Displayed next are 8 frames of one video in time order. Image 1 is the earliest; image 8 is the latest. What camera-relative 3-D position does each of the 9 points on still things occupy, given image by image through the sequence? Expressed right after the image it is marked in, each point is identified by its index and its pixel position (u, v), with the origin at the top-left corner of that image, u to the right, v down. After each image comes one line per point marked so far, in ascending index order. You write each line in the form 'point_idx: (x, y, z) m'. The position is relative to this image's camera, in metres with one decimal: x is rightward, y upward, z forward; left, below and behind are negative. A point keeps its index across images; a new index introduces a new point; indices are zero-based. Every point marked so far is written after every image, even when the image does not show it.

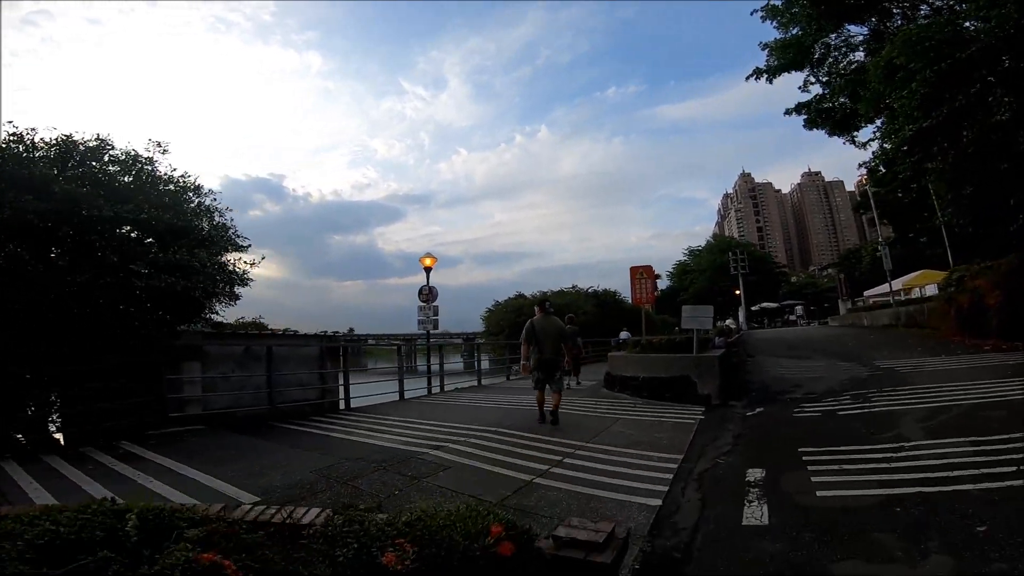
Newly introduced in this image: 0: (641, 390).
0: (+2.2, -1.8, +9.1) m
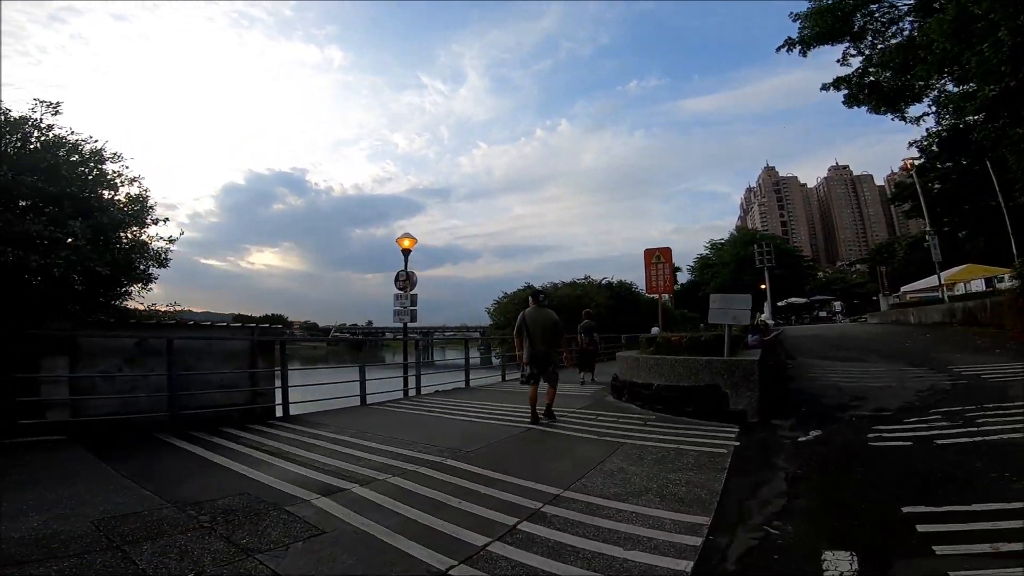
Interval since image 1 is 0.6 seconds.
0: (+1.9, -1.5, +7.1) m
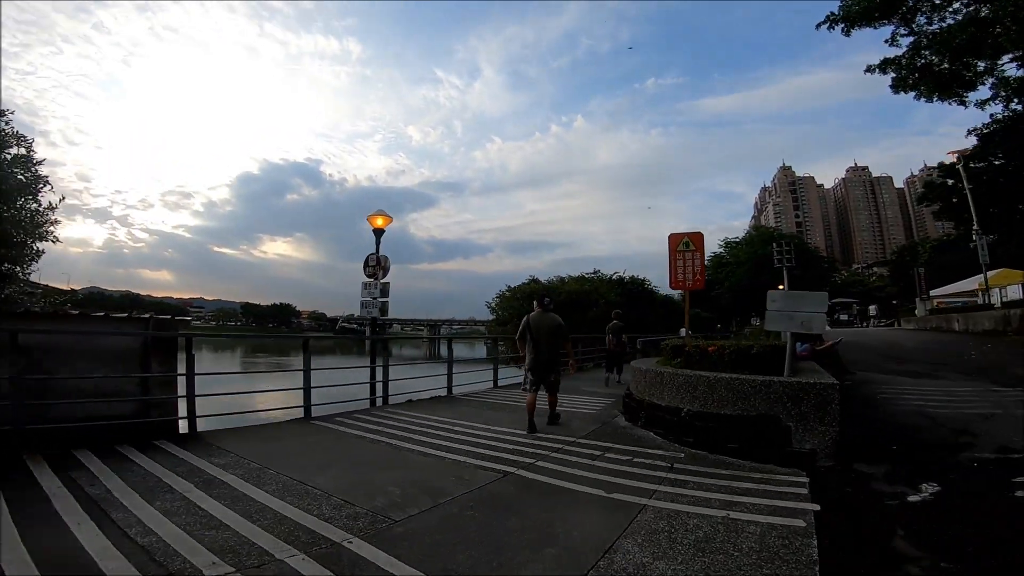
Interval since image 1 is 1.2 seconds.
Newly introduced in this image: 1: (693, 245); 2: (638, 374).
0: (+1.7, -1.4, +5.2) m
1: (+2.6, +0.6, +7.6) m
2: (+1.5, -1.0, +6.3) m
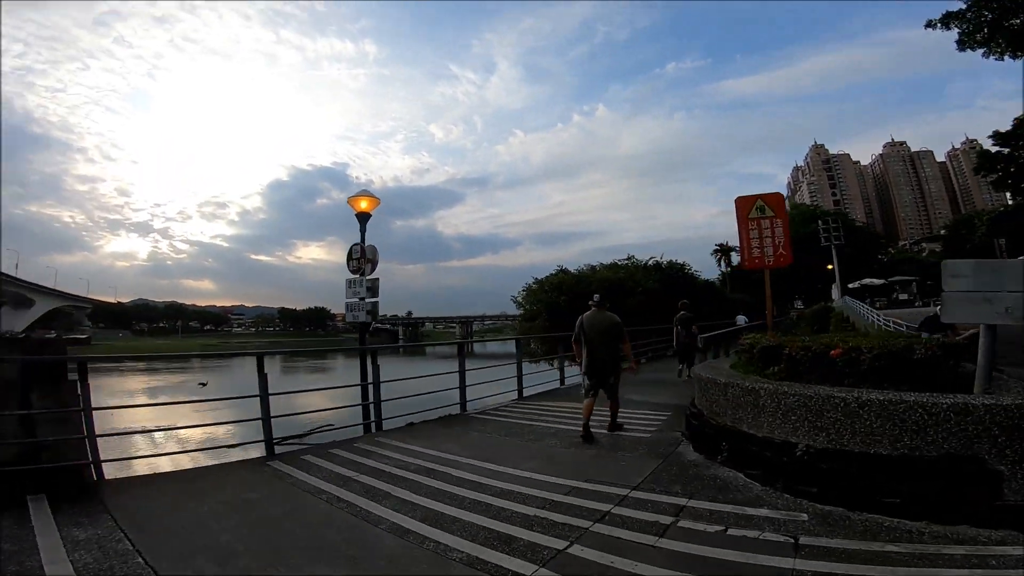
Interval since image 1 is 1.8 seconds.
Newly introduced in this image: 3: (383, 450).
0: (+1.8, -1.2, +3.4) m
1: (+2.8, +0.9, +5.7) m
2: (+1.7, -0.8, +4.5) m
3: (-1.2, -1.5, +4.9) m
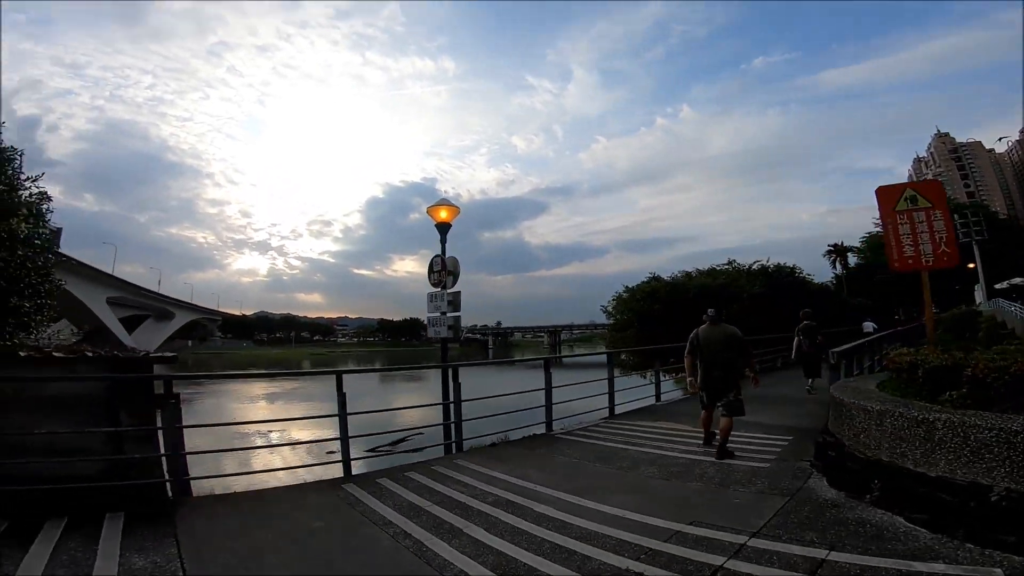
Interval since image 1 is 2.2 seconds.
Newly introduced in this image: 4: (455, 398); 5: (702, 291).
0: (+2.2, -1.2, +2.5) m
1: (+3.6, +0.8, +4.7) m
2: (+2.3, -0.9, +3.6) m
3: (-0.4, -1.6, +4.5) m
4: (-0.6, -1.2, +5.9) m
5: (+6.1, -0.1, +17.3) m
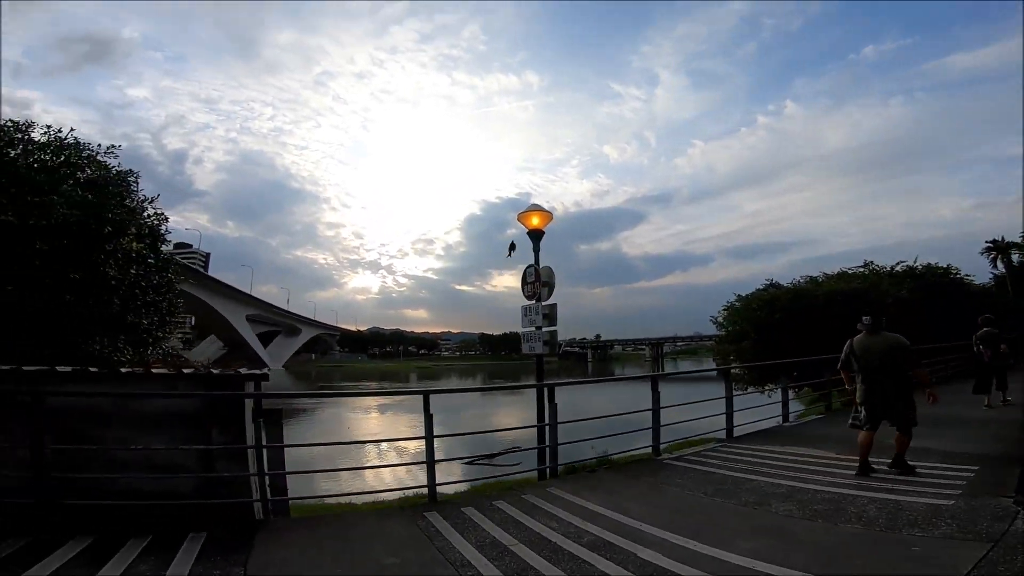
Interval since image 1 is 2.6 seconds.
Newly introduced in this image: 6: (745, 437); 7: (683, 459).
0: (+2.6, -1.2, +1.5) m
1: (+4.2, +0.9, +3.5) m
2: (+2.8, -0.8, +2.6) m
3: (+0.3, -1.6, +4.0) m
4: (+0.4, -1.3, +5.4) m
5: (+9.1, -0.3, +15.3) m
6: (+3.3, -2.1, +7.6) m
7: (+1.9, -1.9, +6.0) m
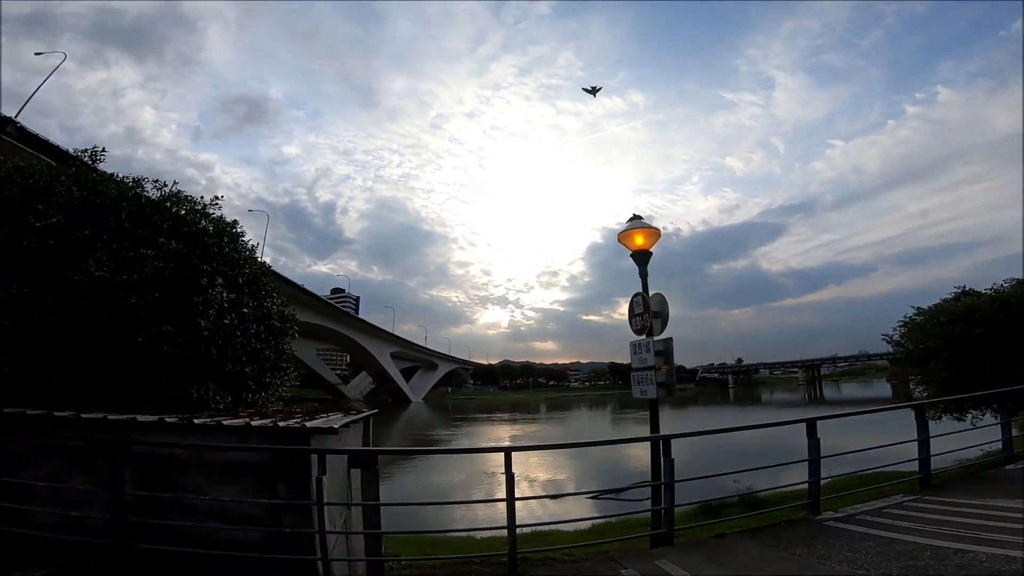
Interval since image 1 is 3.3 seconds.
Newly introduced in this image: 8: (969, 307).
0: (+2.4, -1.0, +0.1) m
1: (+4.4, +1.1, +1.8) m
2: (+2.9, -0.6, +1.1) m
3: (+0.8, -1.7, +3.0) m
4: (+1.2, -1.4, +4.4) m
5: (+11.9, -0.3, +12.1) m
6: (+4.6, -2.2, +5.8) m
7: (+2.9, -2.0, +4.5) m
8: (+11.0, -0.5, +13.3) m
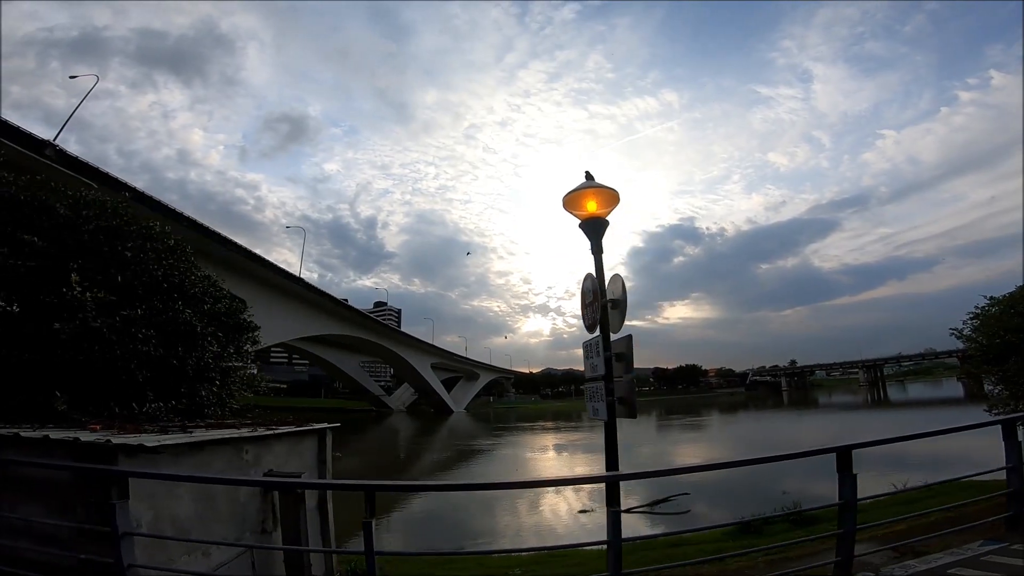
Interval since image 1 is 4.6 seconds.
0: (+2.1, -0.7, -0.7) m
1: (+4.1, +1.4, +0.9) m
2: (+2.7, -0.4, +0.3) m
3: (+0.8, -1.5, +2.3) m
4: (+1.3, -1.3, +3.7) m
5: (+12.5, +0.1, +10.5) m
6: (+4.7, -1.9, +4.8) m
7: (+2.9, -1.8, +3.7) m
8: (+11.6, -0.1, +11.8) m
